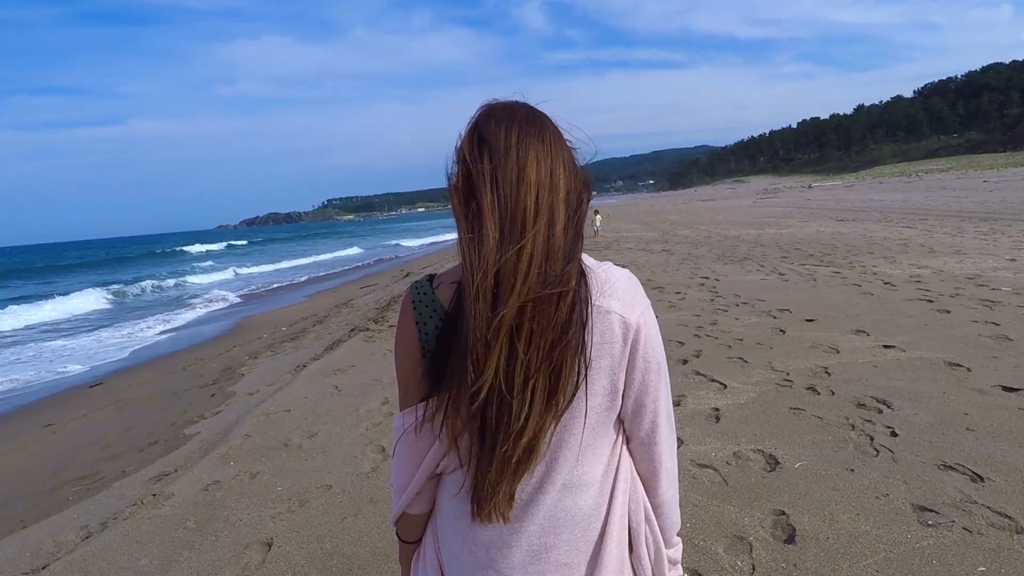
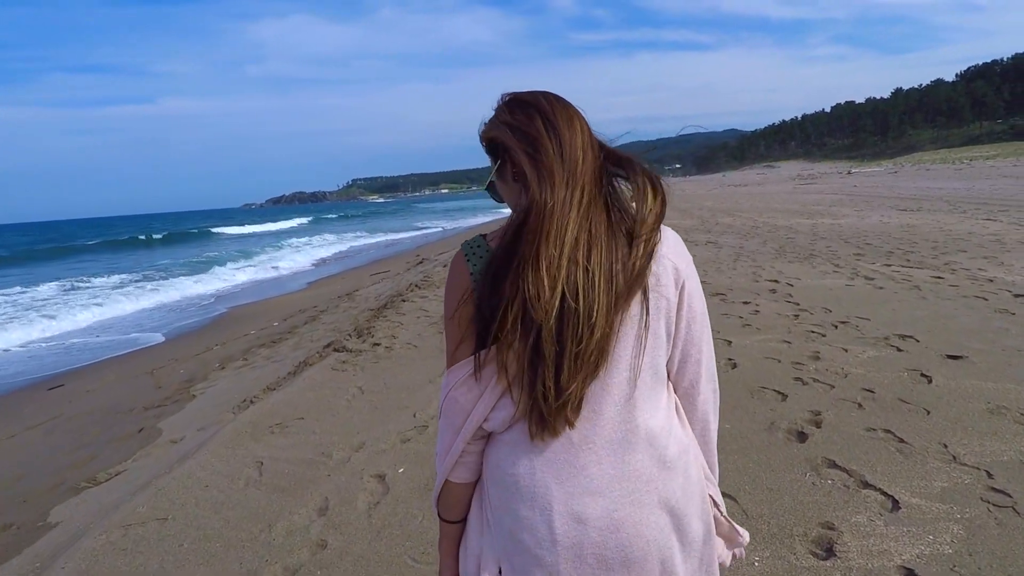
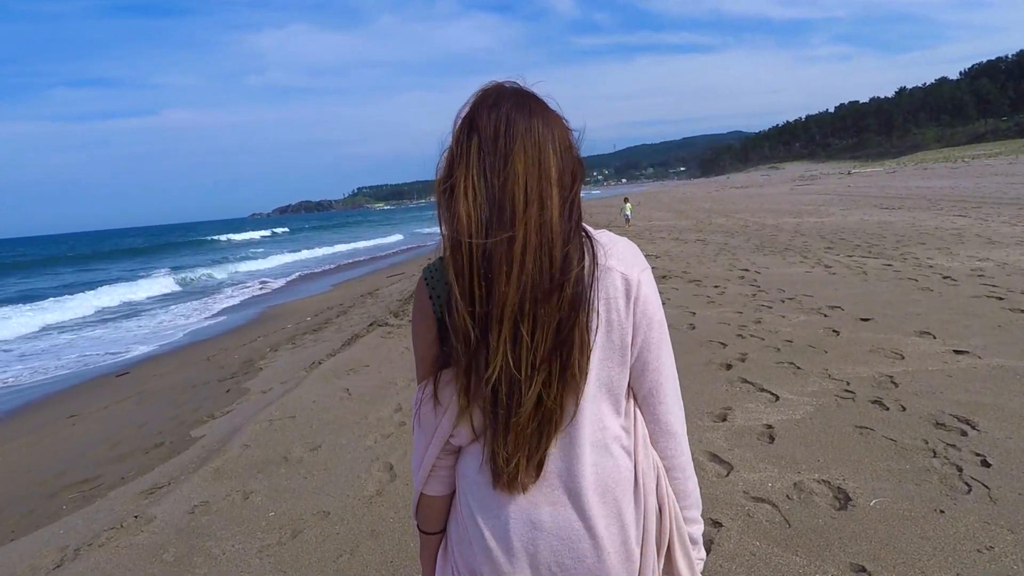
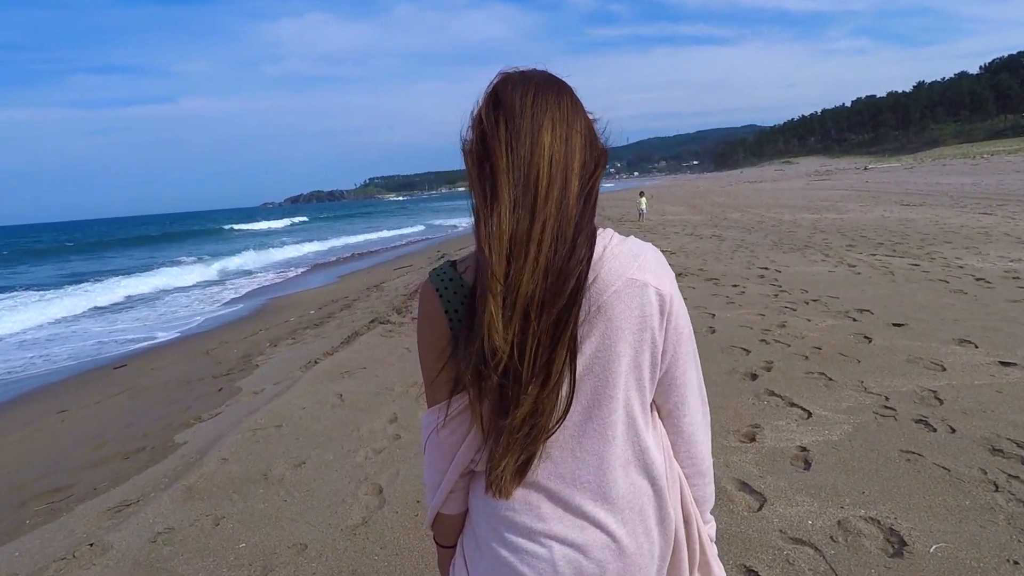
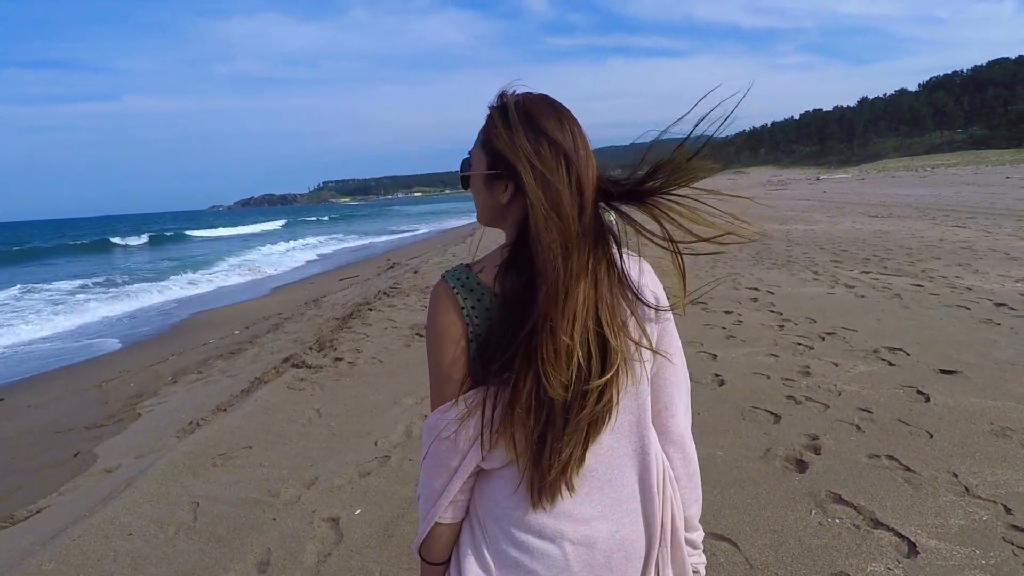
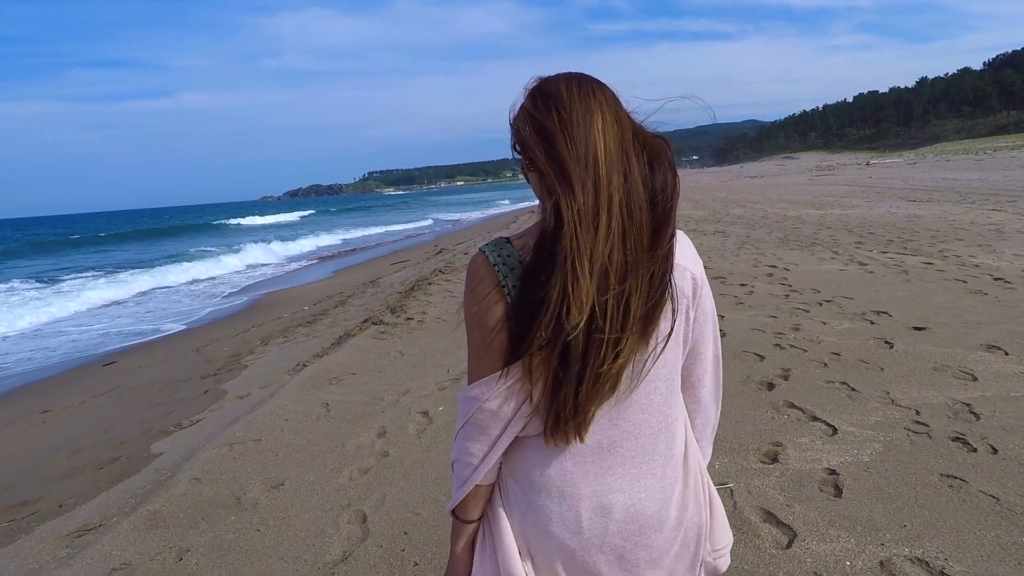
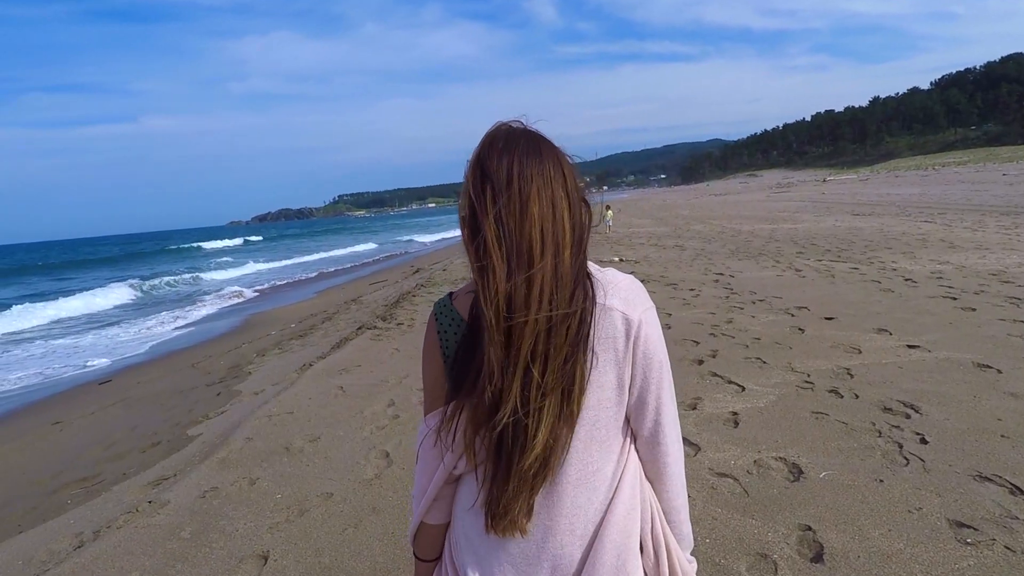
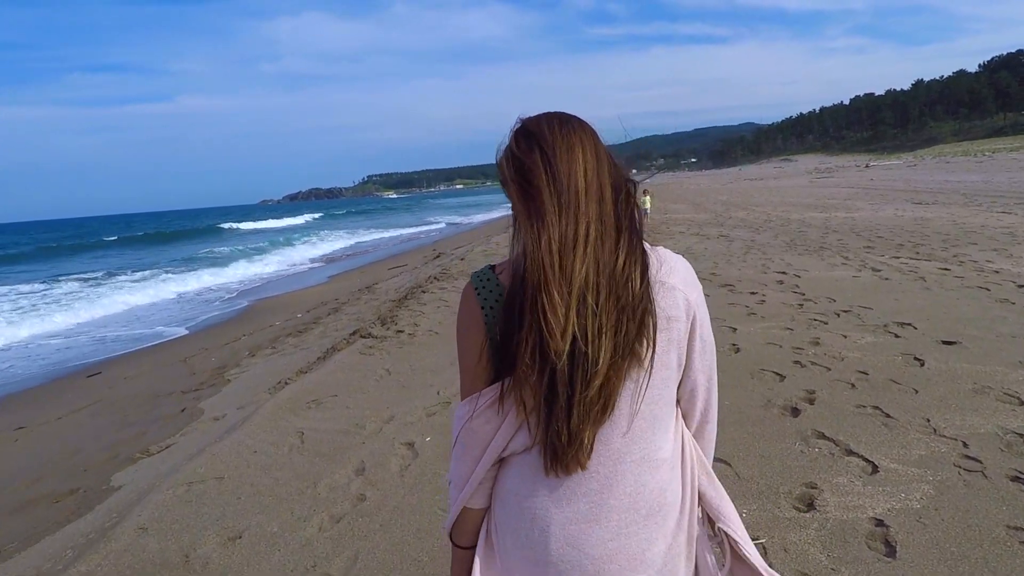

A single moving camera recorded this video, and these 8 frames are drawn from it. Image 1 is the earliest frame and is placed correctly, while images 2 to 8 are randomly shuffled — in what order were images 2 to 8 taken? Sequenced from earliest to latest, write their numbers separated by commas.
7, 3, 4, 6, 8, 2, 5
